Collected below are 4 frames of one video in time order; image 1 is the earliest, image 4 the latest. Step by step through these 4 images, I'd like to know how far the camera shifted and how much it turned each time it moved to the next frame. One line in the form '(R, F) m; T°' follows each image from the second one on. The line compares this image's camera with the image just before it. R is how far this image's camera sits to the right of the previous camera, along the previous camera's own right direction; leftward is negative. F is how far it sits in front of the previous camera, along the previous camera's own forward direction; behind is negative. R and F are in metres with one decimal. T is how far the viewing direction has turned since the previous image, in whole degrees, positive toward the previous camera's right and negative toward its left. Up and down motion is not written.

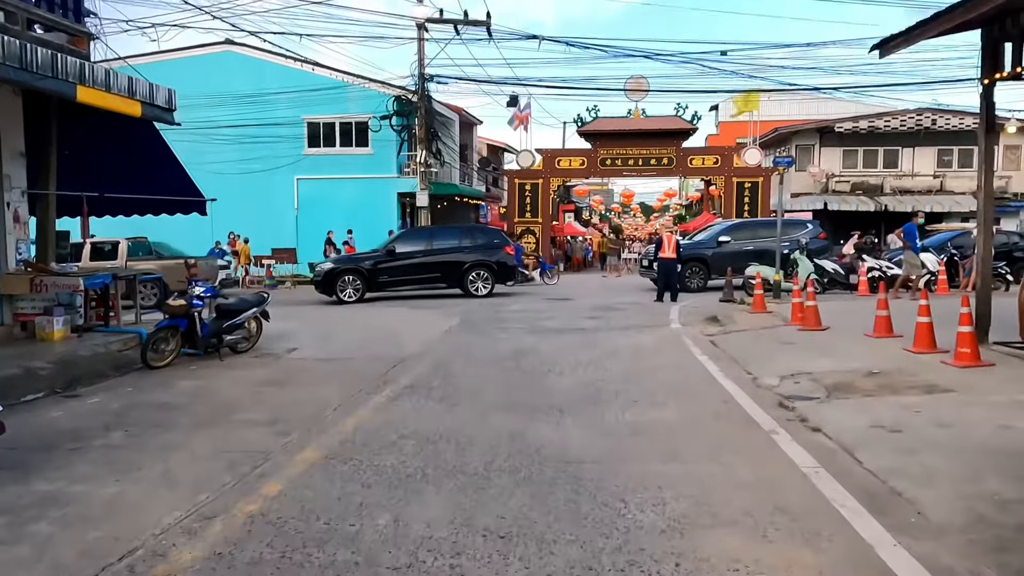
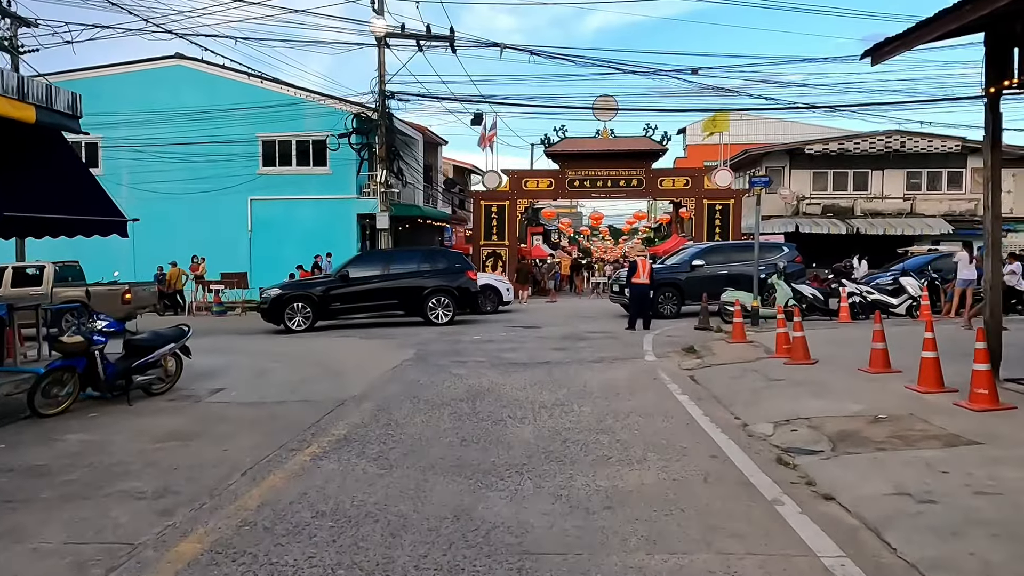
(+0.2, +1.3) m; +2°
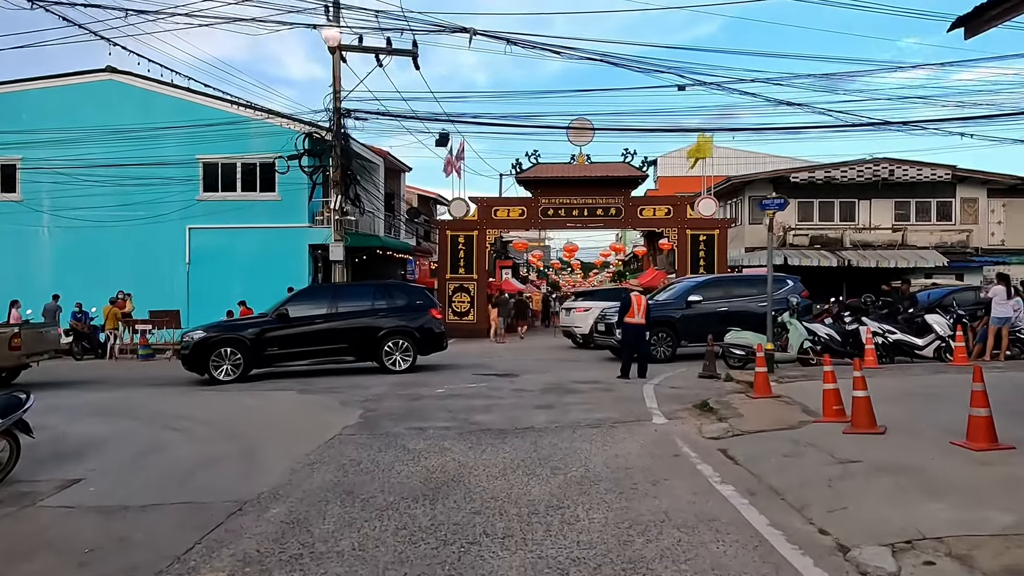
(-0.1, +2.9) m; +3°
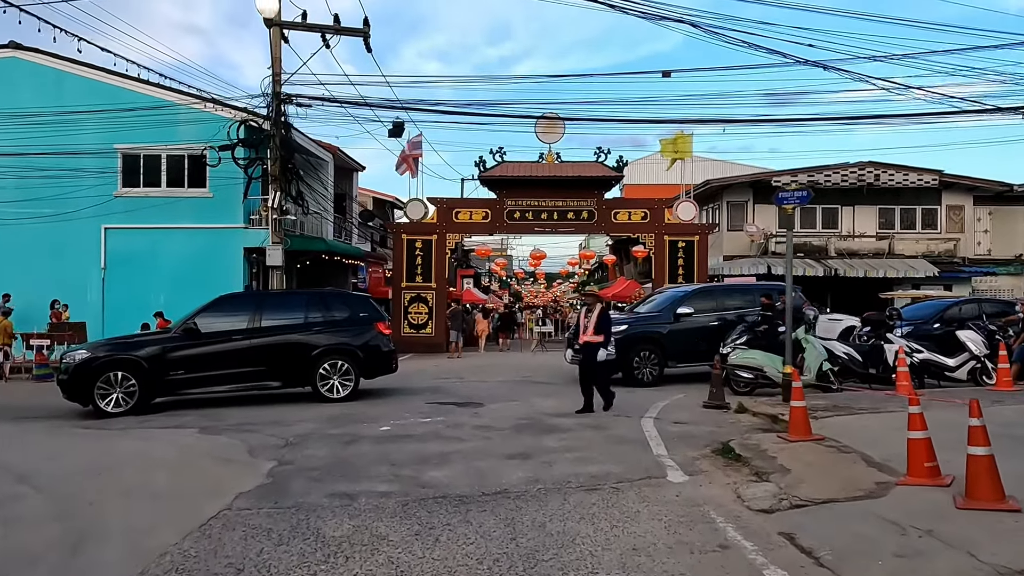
(-0.1, +2.9) m; +3°
